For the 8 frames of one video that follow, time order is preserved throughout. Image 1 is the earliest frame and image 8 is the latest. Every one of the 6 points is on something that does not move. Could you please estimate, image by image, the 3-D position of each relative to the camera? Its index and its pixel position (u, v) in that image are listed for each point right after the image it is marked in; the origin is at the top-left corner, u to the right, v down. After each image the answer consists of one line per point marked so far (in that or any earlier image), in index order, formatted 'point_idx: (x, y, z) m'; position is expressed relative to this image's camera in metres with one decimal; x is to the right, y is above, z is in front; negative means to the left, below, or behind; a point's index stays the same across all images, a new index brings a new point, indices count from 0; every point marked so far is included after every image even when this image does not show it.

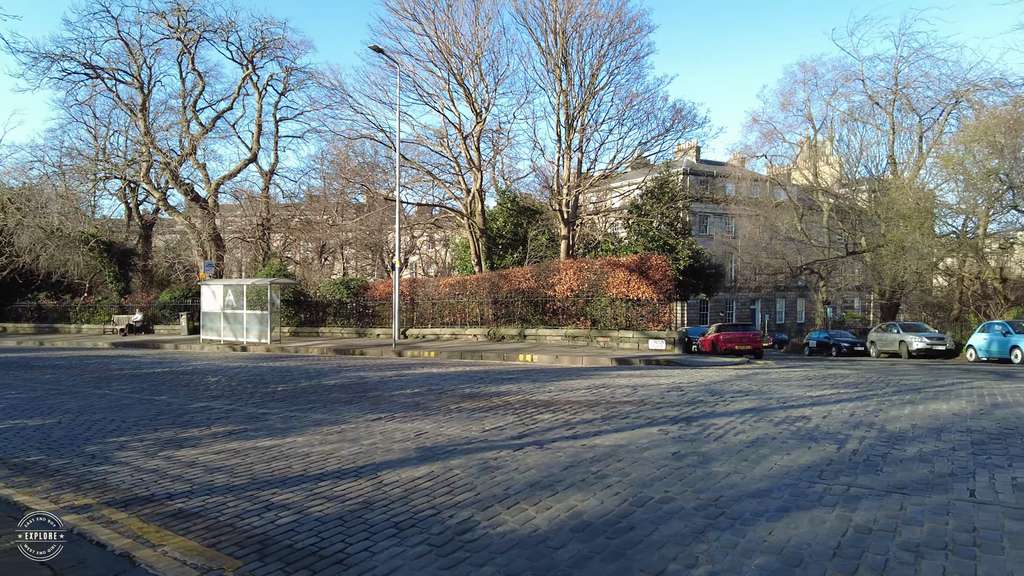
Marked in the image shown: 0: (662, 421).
0: (+1.9, -1.7, +8.4) m
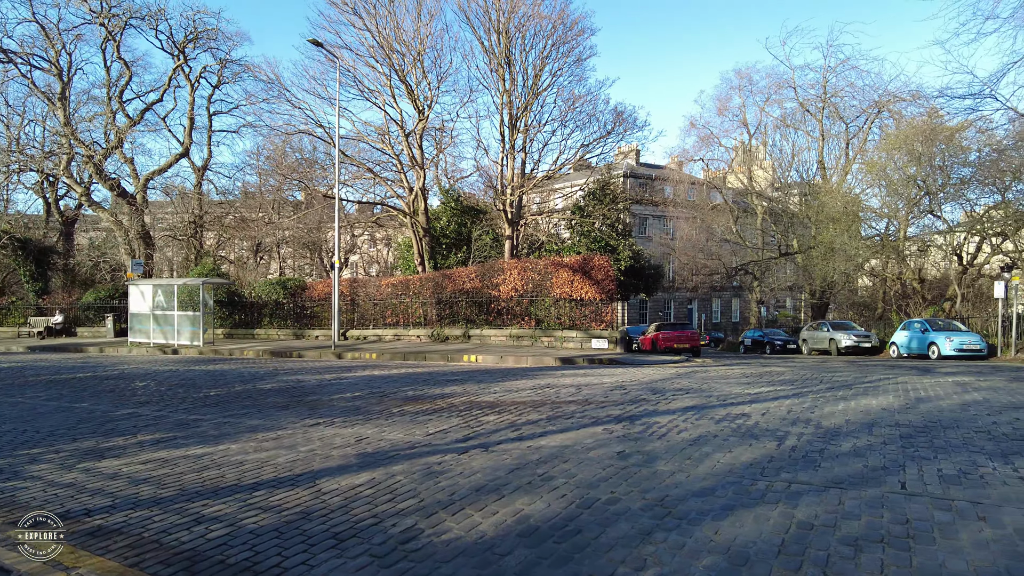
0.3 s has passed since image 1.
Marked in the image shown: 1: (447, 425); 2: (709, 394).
0: (+1.2, -1.7, +8.4) m
1: (-0.8, -1.7, +8.3) m
2: (+3.2, -1.7, +10.6) m
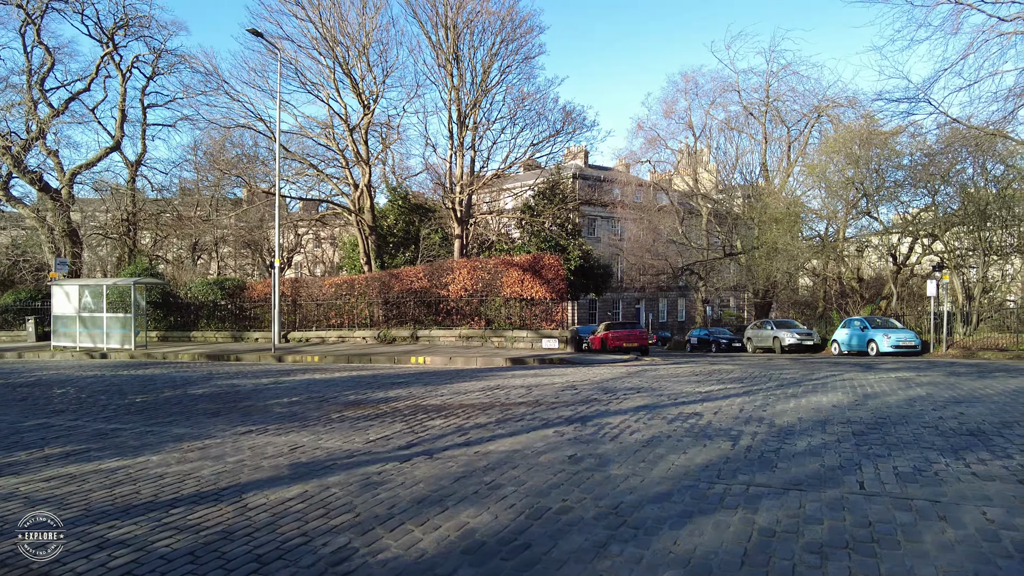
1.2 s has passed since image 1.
0: (+0.6, -1.7, +8.1) m
1: (-1.5, -1.7, +7.8) m
2: (+2.3, -1.7, +10.4) m
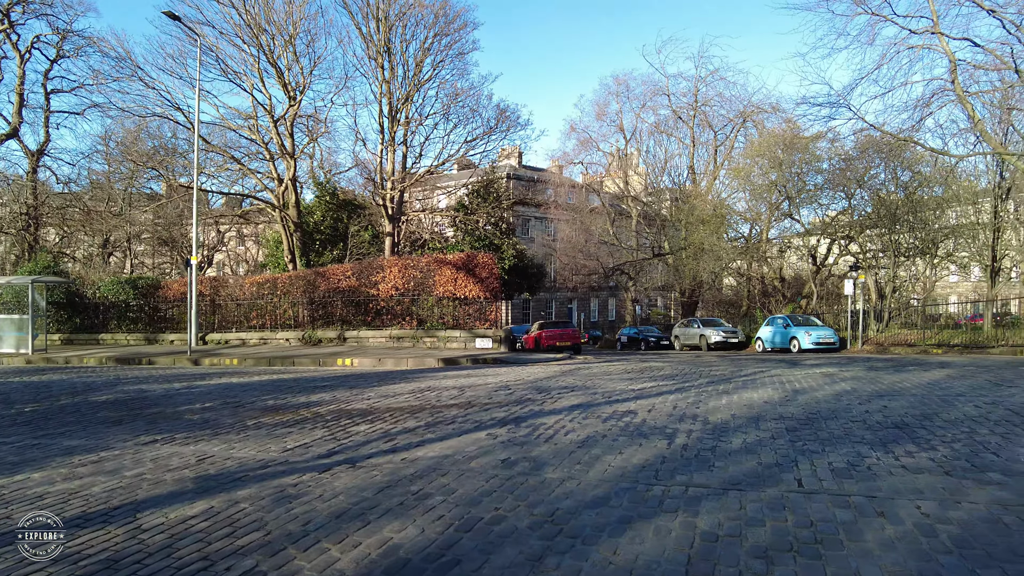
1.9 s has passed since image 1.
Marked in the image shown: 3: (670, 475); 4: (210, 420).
0: (-0.3, -1.6, +7.7) m
1: (-2.3, -1.7, +7.3) m
2: (+1.3, -1.6, +10.2) m
3: (+1.3, -1.6, +5.5) m
4: (-4.0, -1.7, +8.7) m
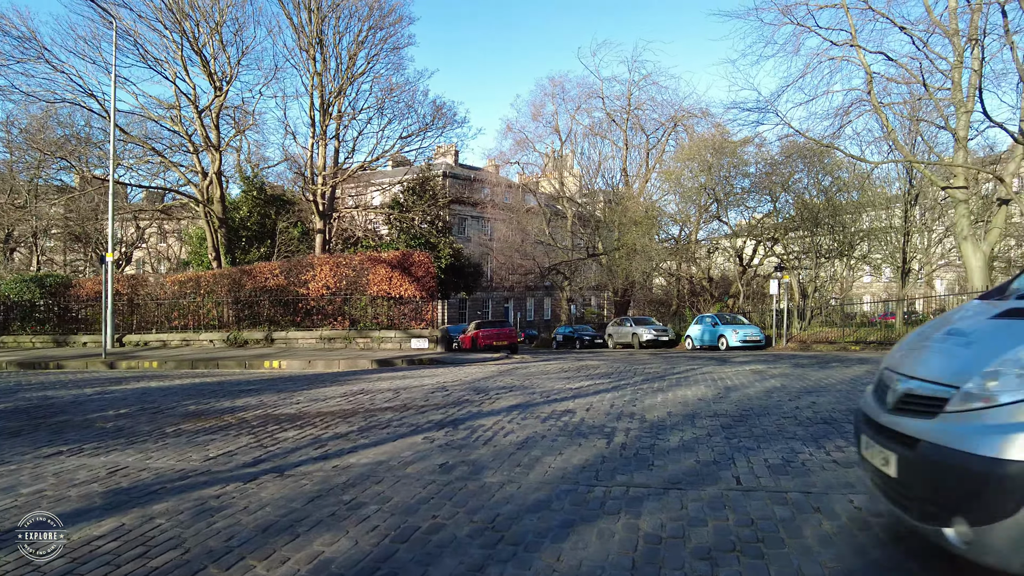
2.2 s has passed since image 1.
0: (-1.0, -1.6, +7.5) m
1: (-2.9, -1.6, +6.9) m
2: (+0.3, -1.6, +10.1) m
3: (+0.8, -1.6, +5.5) m
4: (-4.8, -1.7, +8.1) m
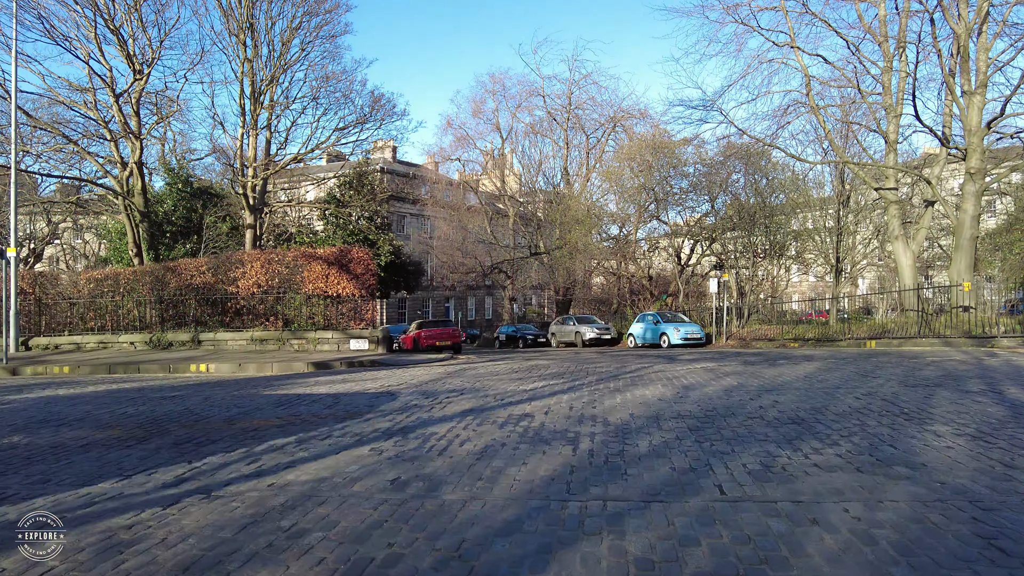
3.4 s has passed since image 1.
0: (-1.4, -1.5, +6.8) m
1: (-3.3, -1.6, +6.0) m
2: (-0.4, -1.5, +9.5) m
3: (+0.5, -1.5, +5.0) m
4: (-5.3, -1.7, +7.0) m
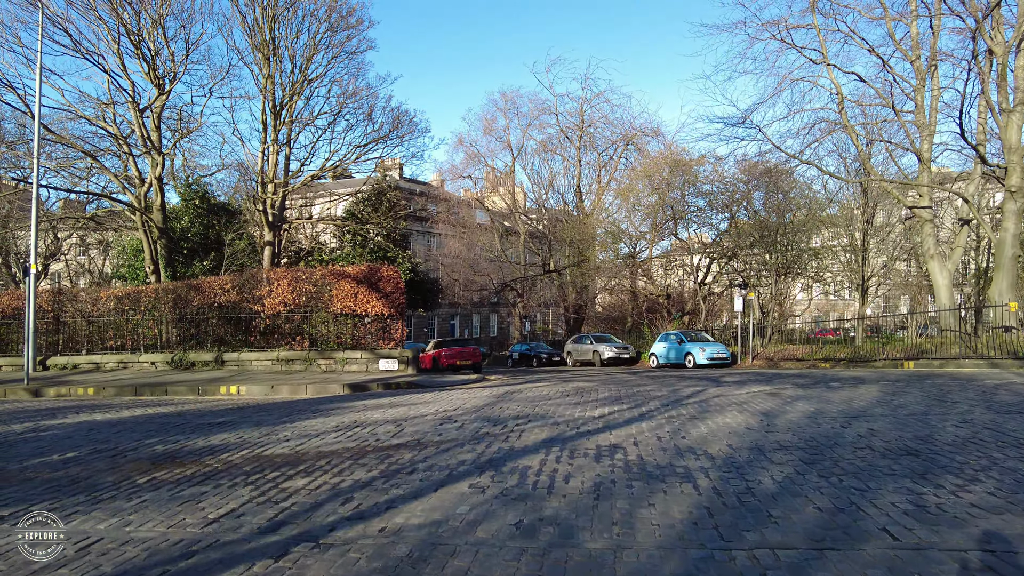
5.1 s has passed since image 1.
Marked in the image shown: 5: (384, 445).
0: (-0.5, -1.8, +6.3) m
1: (-2.3, -1.8, +5.5) m
2: (+0.6, -1.8, +9.1) m
3: (+1.5, -1.7, +4.5) m
4: (-4.3, -1.9, +6.5) m
5: (-1.5, -1.8, +7.6) m
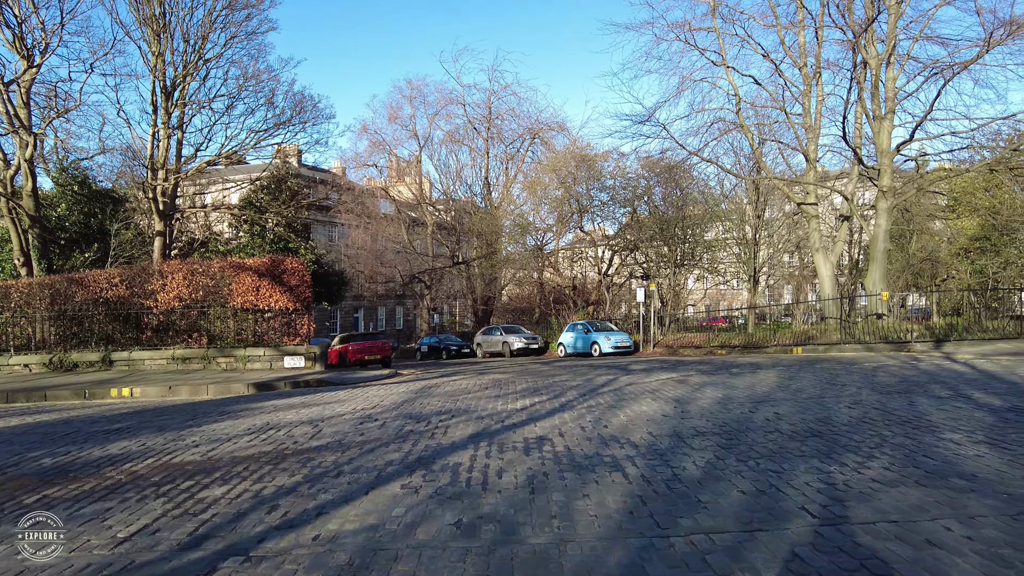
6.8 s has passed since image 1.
0: (-1.1, -1.7, +6.2) m
1: (-2.9, -1.8, +5.1) m
2: (-0.5, -1.7, +9.0) m
3: (+1.1, -1.6, +4.7) m
4: (-4.9, -1.9, +5.8) m
5: (-2.3, -1.8, +7.3) m
